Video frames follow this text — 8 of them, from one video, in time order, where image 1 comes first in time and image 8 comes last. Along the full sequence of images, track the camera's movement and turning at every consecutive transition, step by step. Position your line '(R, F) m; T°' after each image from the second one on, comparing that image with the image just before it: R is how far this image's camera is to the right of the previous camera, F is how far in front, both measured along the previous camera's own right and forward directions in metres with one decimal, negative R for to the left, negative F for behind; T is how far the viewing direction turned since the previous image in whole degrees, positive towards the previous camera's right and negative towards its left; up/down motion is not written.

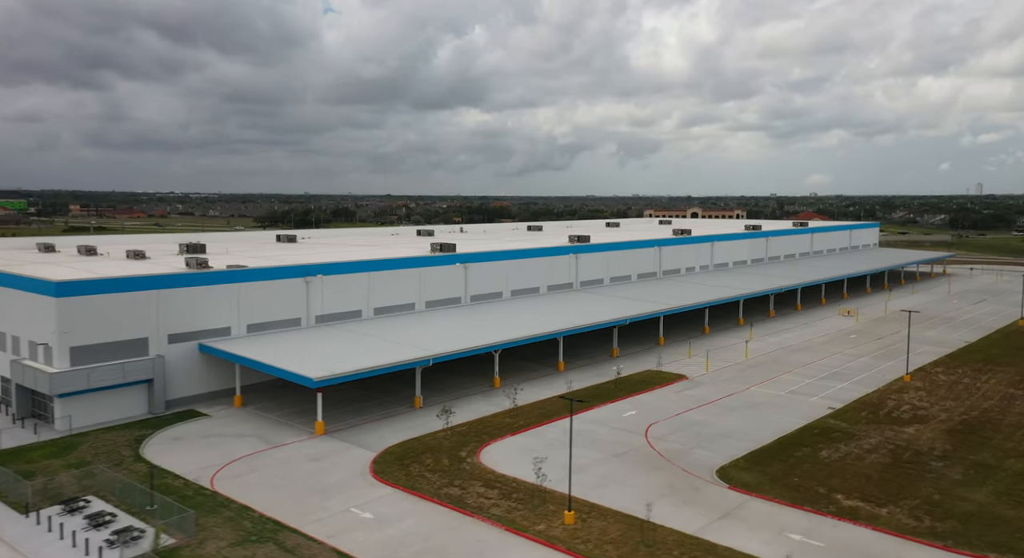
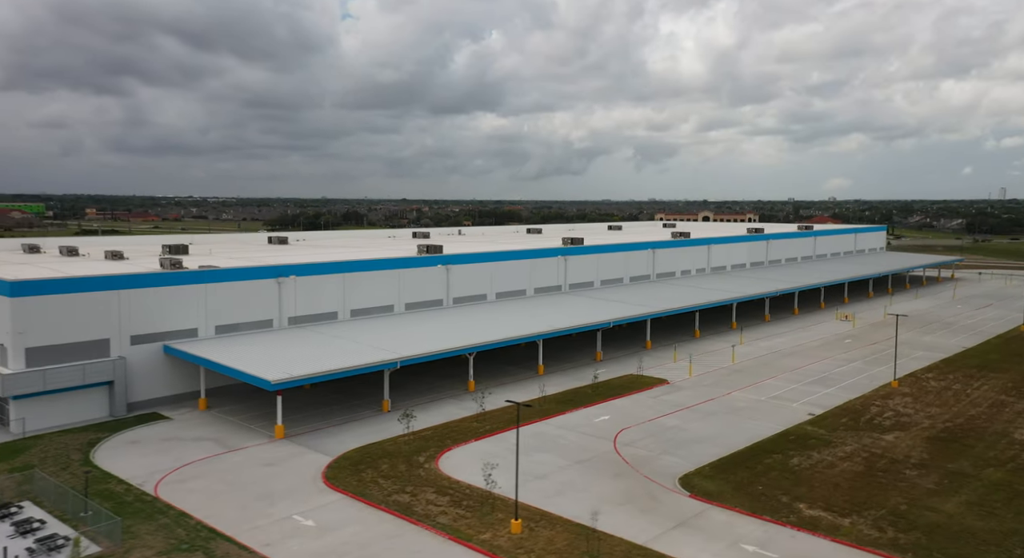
(+1.5, +0.7) m; -1°
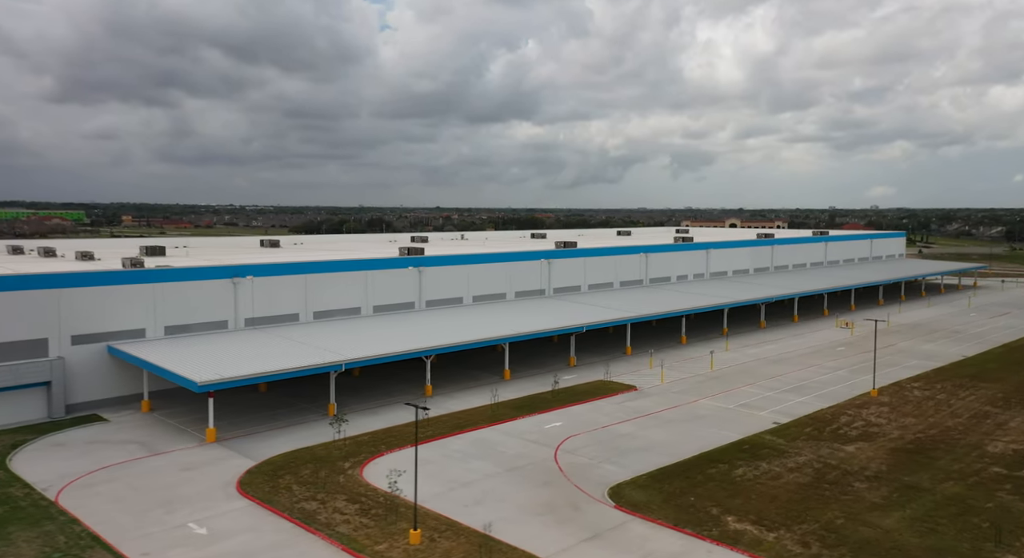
(+2.8, +1.1) m; -2°
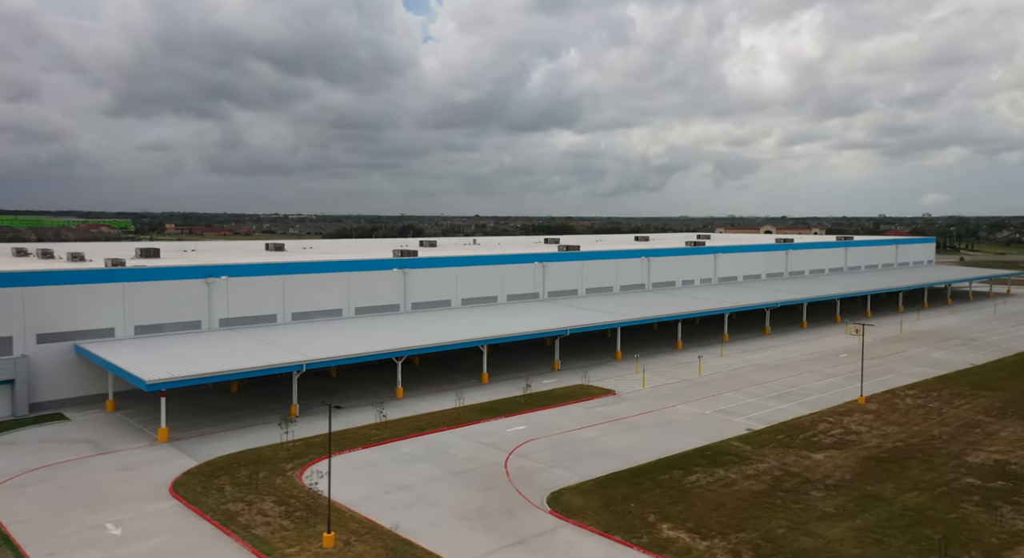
(+2.4, +0.6) m; -2°
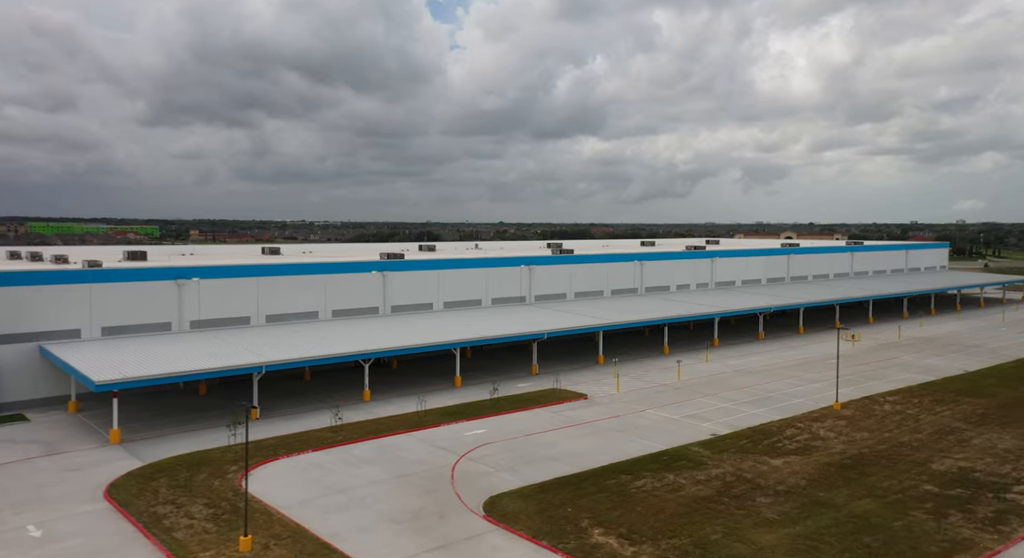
(+2.0, +0.3) m; -1°
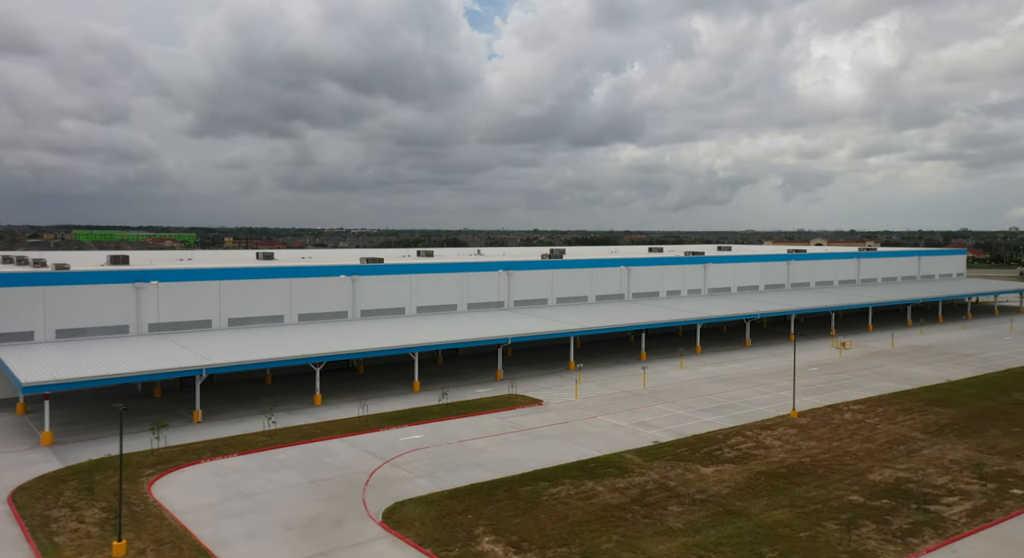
(+3.0, +0.2) m; -2°
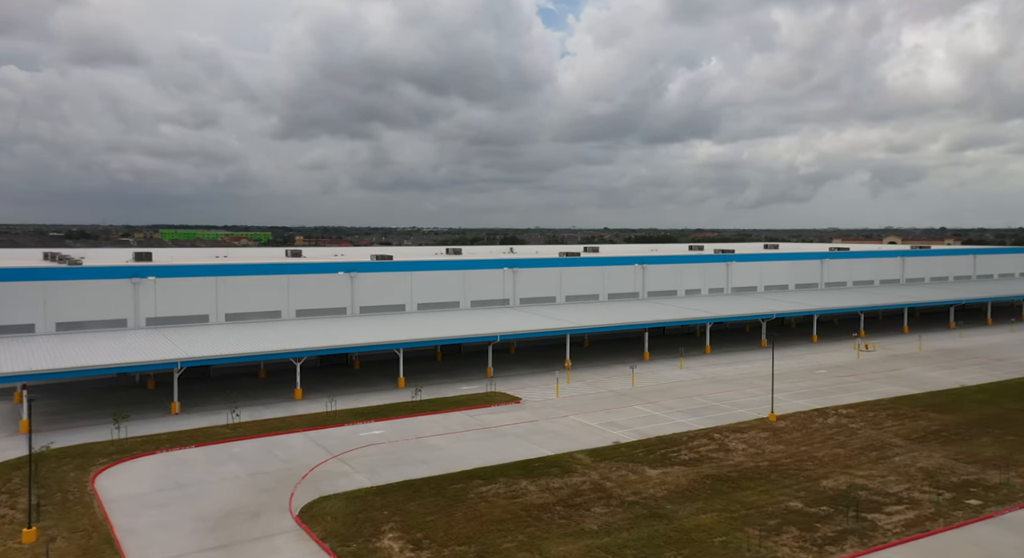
(+3.5, 0.0) m; -4°
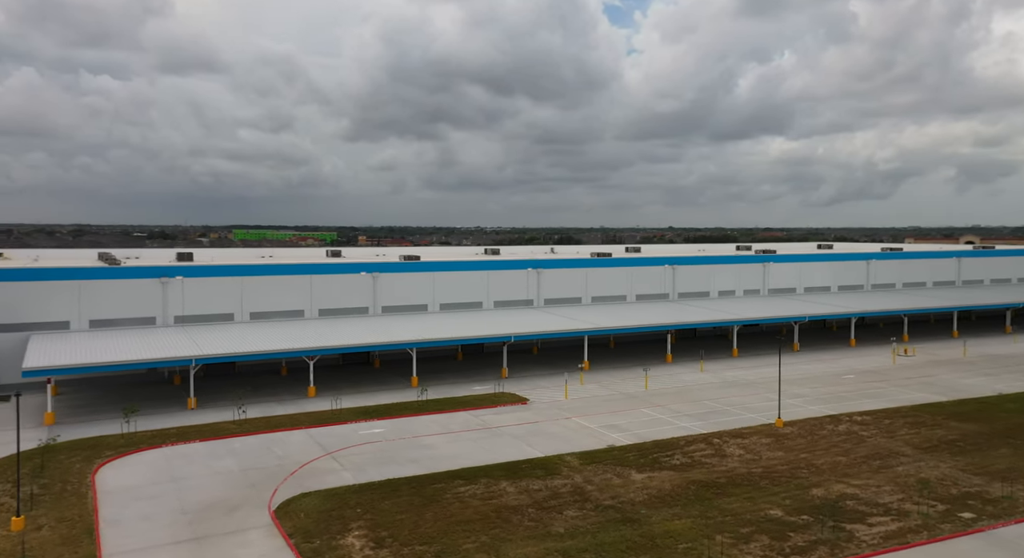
(+2.2, -0.3) m; -4°
